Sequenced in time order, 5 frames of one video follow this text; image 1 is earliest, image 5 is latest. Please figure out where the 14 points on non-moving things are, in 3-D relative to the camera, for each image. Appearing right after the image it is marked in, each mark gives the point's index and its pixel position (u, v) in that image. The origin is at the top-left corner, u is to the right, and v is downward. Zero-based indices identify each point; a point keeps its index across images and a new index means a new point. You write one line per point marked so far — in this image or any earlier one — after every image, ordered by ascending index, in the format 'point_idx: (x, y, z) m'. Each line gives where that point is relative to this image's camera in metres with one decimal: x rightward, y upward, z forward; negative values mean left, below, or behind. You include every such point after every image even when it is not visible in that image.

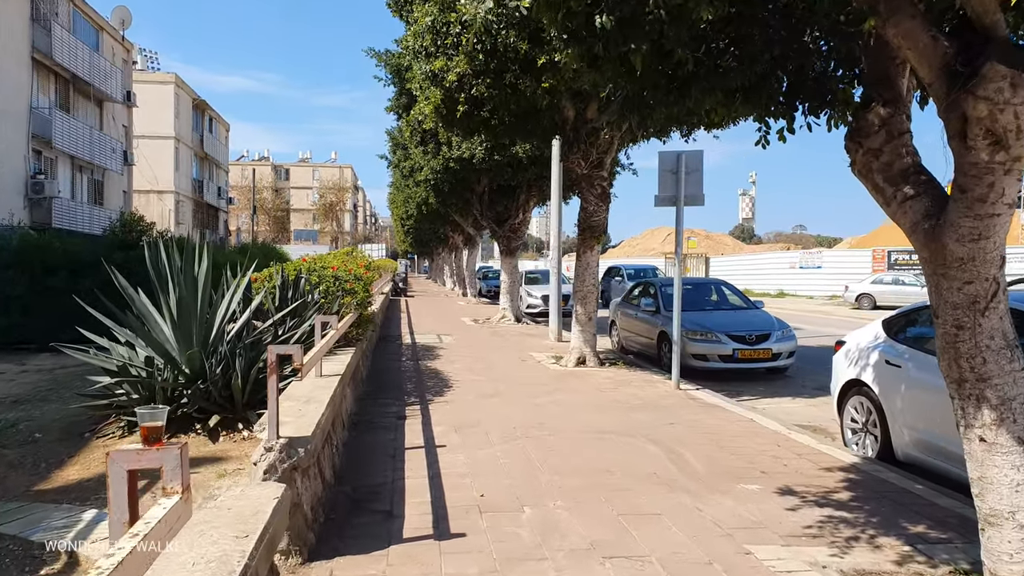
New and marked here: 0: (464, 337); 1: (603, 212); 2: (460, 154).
0: (-1.0, -1.0, +15.7) m
1: (+1.4, +1.2, +11.4) m
2: (-1.2, +3.1, +17.3) m
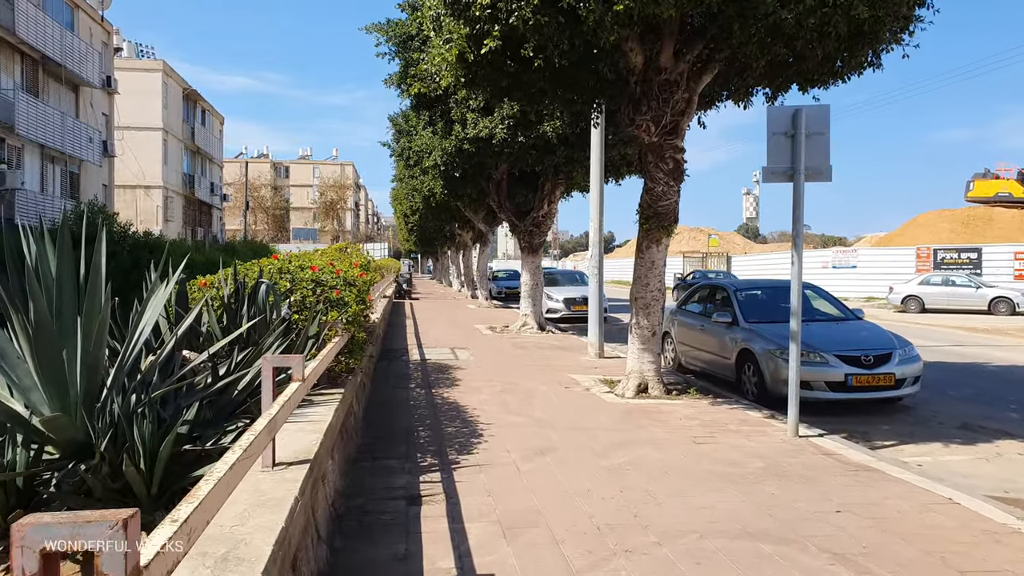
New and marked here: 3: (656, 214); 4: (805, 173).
0: (-0.5, -1.1, +13.0) m
1: (+1.9, +1.1, +8.7) m
2: (-0.7, +3.1, +14.7) m
3: (+1.7, +0.9, +8.7) m
4: (+2.7, +1.1, +6.9) m
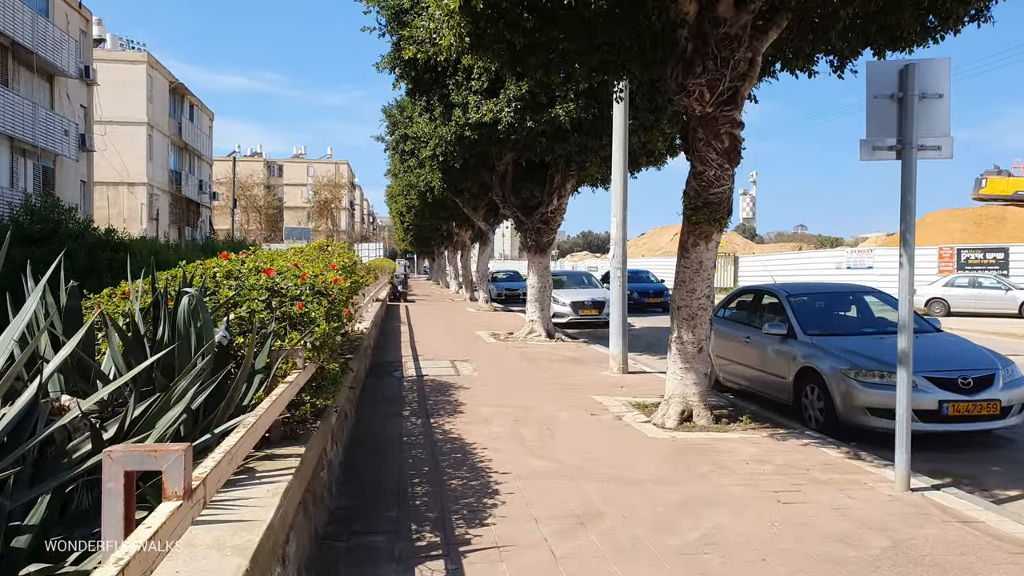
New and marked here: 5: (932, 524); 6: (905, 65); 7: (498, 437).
0: (-0.4, -1.2, +11.4) m
1: (+2.1, +1.0, +7.1) m
2: (-0.6, +3.0, +13.0) m
3: (+1.8, +0.8, +7.1) m
4: (+2.9, +1.0, +5.3) m
5: (+2.6, -1.5, +4.5) m
6: (+2.8, +1.6, +5.3) m
7: (-0.1, -1.3, +6.6) m
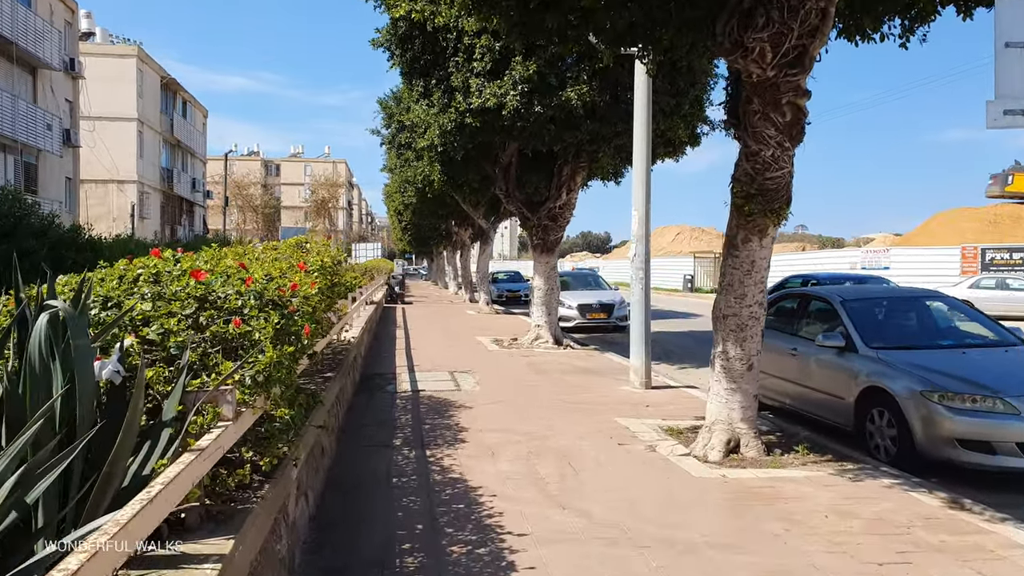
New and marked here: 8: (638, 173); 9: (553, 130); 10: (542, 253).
0: (-0.3, -1.2, +10.1) m
1: (+2.2, +1.0, +5.8) m
2: (-0.5, +3.0, +11.8) m
3: (+2.0, +0.8, +5.9) m
4: (+3.0, +1.0, +4.0) m
5: (+2.7, -1.5, +3.3) m
6: (+2.9, +1.6, +4.1) m
7: (0.0, -1.4, +5.4) m
8: (+1.6, +1.5, +9.6) m
9: (+0.7, +2.6, +12.1) m
10: (+0.6, +0.7, +14.3) m
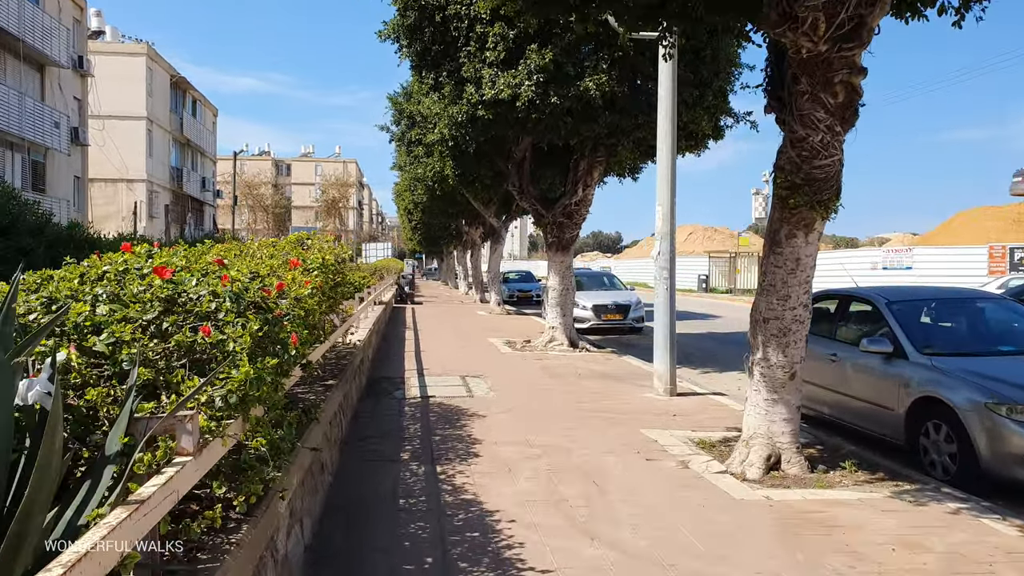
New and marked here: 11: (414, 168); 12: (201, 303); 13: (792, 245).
0: (-0.1, -1.2, +9.6) m
1: (+2.3, +1.0, +5.3) m
2: (-0.2, +3.0, +11.2) m
3: (+2.1, +0.8, +5.3) m
4: (+3.1, +1.0, +3.4) m
5: (+2.8, -1.5, +2.7) m
6: (+3.0, +1.6, +3.5) m
7: (+0.1, -1.4, +4.8) m
8: (+1.8, +1.5, +9.0) m
9: (+0.9, +2.6, +11.5) m
10: (+0.9, +0.7, +13.7) m
11: (-2.6, +3.2, +19.6) m
12: (-1.1, -0.1, +2.6) m
13: (+2.1, +0.3, +5.4) m
